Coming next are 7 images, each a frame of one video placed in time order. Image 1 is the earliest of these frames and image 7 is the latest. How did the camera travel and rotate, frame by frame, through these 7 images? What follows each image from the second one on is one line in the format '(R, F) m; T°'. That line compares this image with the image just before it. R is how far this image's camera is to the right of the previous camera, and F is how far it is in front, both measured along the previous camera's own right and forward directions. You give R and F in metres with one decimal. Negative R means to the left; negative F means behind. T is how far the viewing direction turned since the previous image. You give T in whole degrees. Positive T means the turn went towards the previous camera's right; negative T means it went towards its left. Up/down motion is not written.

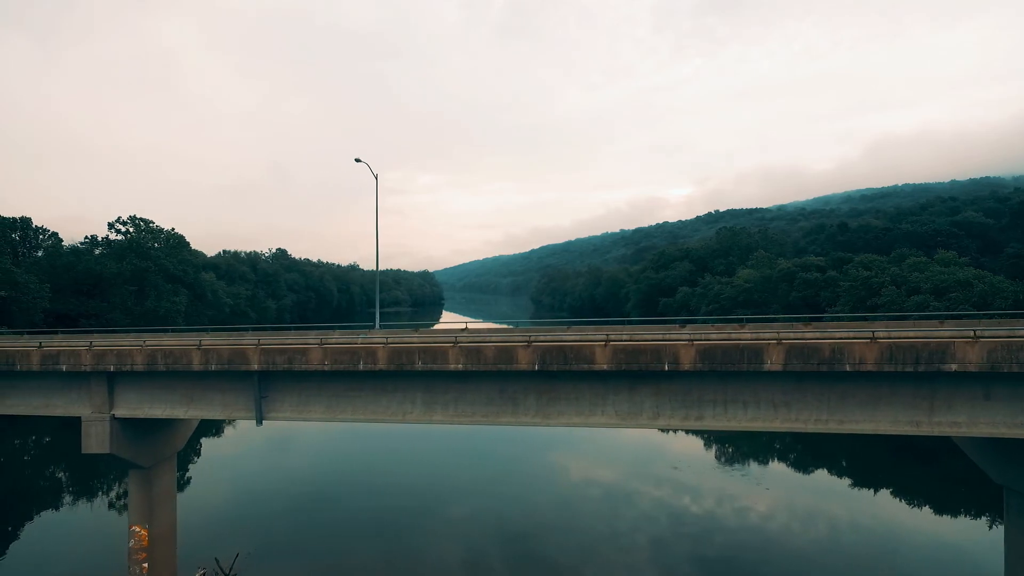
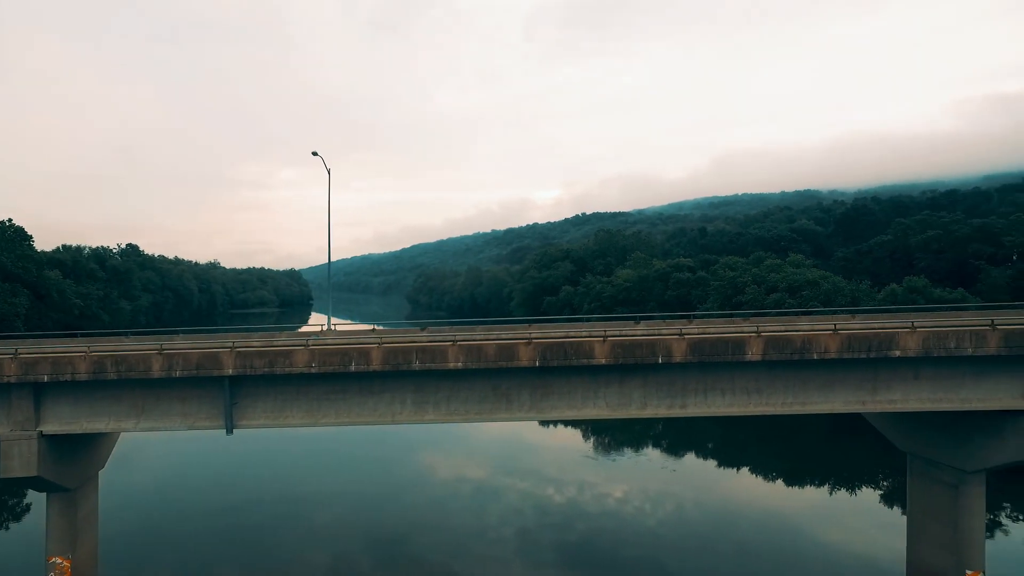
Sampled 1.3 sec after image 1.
(-2.9, -0.1) m; +12°
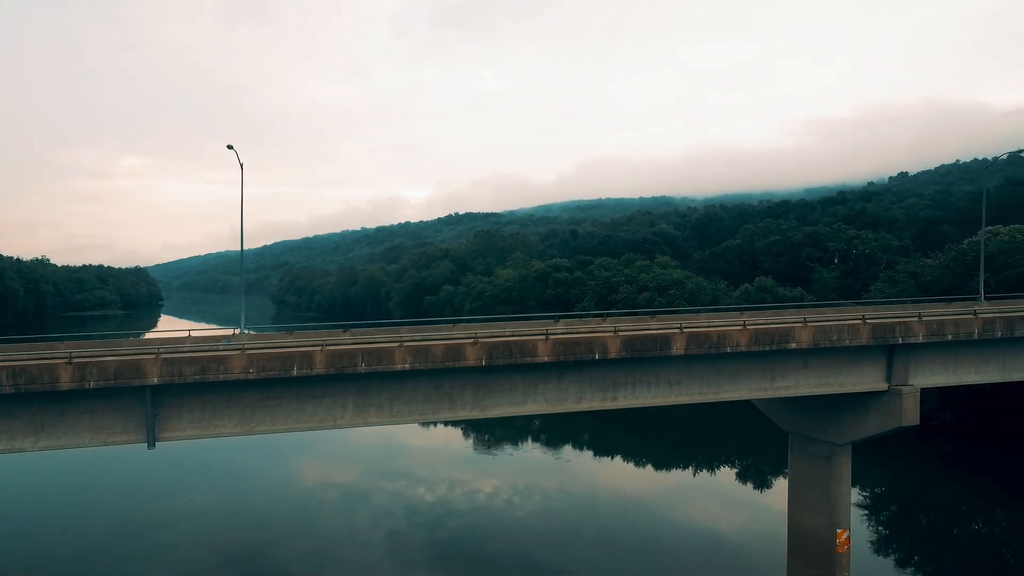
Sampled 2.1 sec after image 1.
(-1.7, -0.3) m; +12°
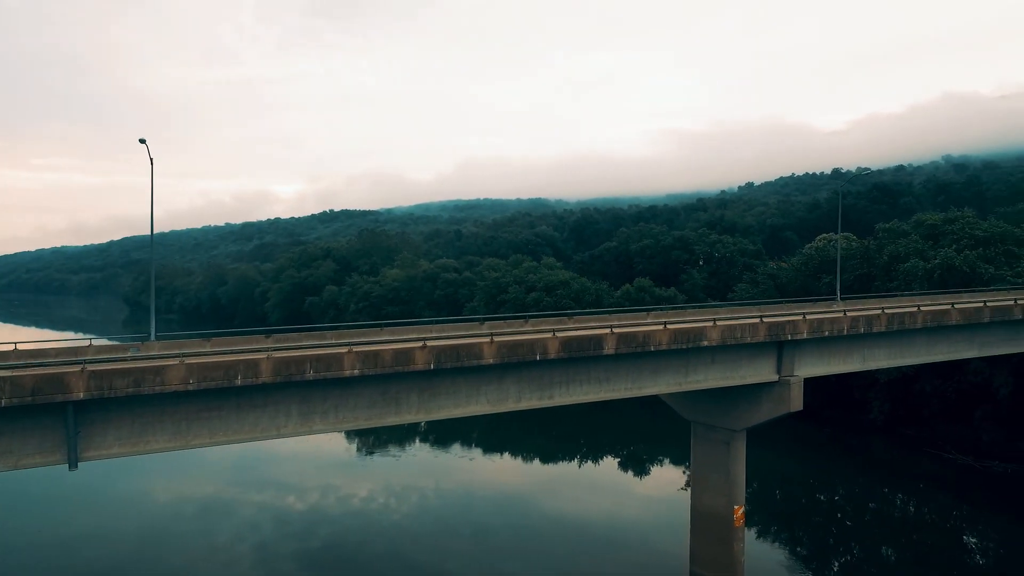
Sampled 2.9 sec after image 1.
(-1.7, -0.4) m; +12°
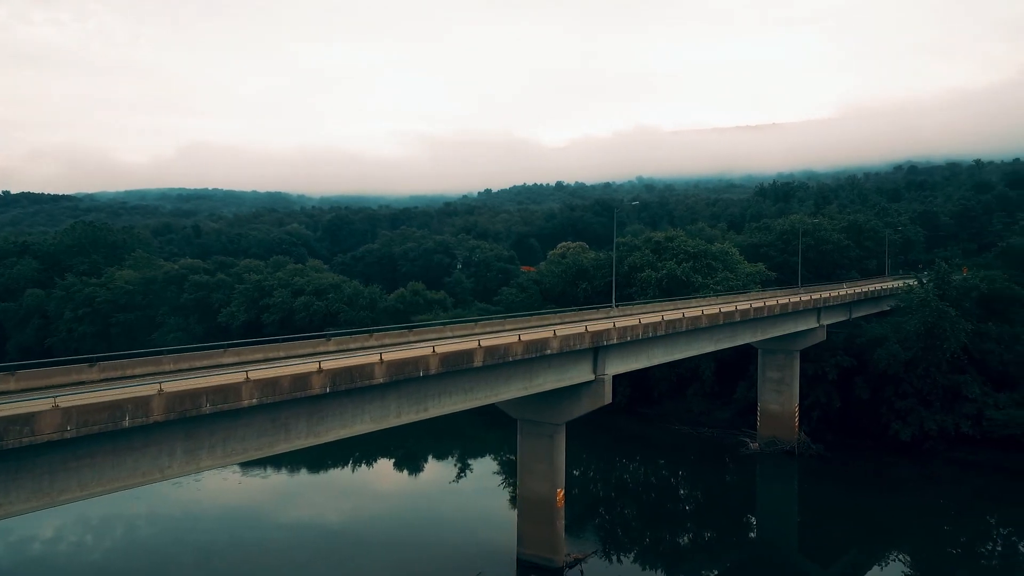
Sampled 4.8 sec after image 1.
(-3.7, -0.5) m; +24°
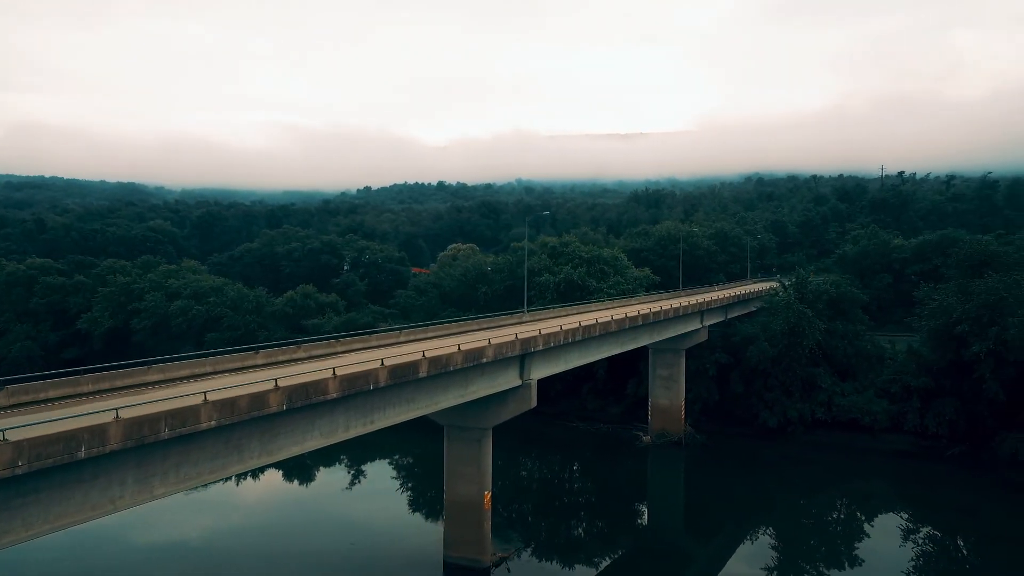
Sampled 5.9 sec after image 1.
(-1.9, -0.4) m; +11°
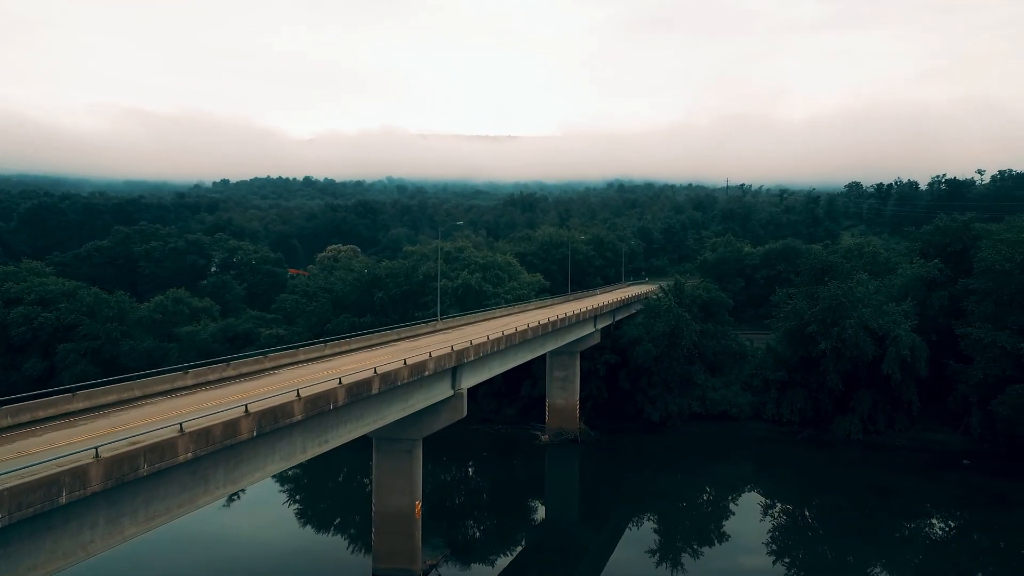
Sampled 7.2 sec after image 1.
(-2.5, -0.4) m; +12°
